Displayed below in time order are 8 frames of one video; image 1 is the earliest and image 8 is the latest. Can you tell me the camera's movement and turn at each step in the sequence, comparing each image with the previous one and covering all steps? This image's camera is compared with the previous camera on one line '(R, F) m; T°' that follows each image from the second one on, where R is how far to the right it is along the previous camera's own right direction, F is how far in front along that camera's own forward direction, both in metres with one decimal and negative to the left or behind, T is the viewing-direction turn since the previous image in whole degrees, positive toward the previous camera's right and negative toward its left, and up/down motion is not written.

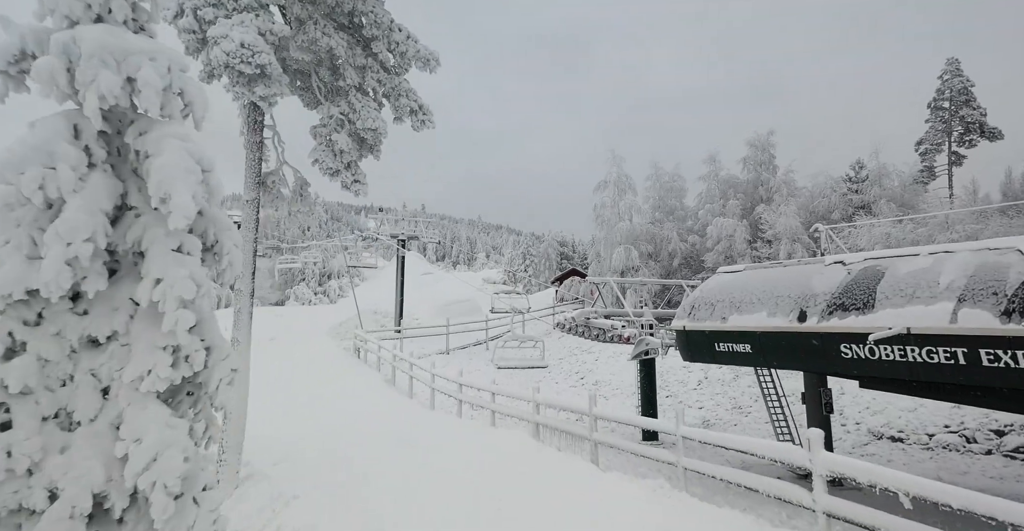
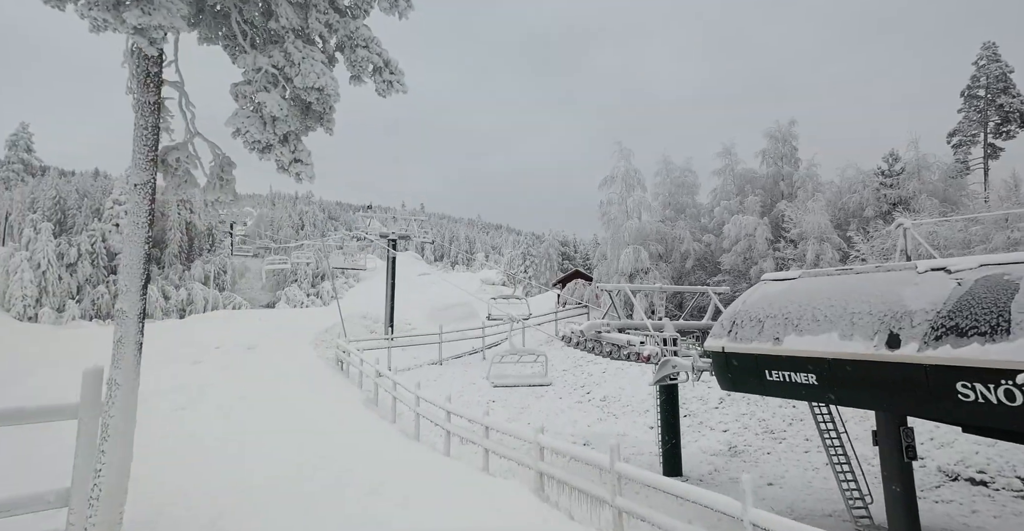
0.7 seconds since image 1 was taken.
(0.0, +2.2) m; 0°
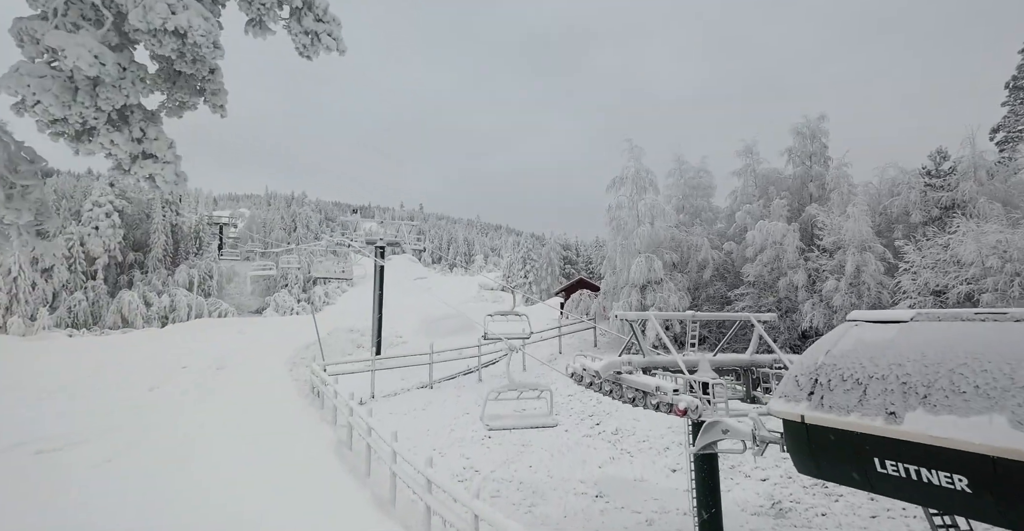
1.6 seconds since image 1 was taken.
(0.0, +2.5) m; 0°
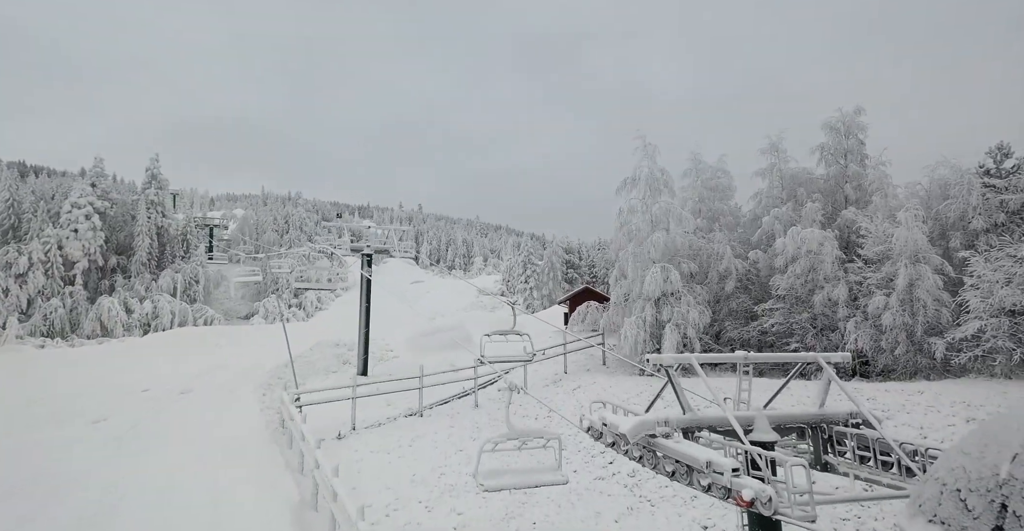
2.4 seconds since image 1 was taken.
(0.0, +2.4) m; 0°
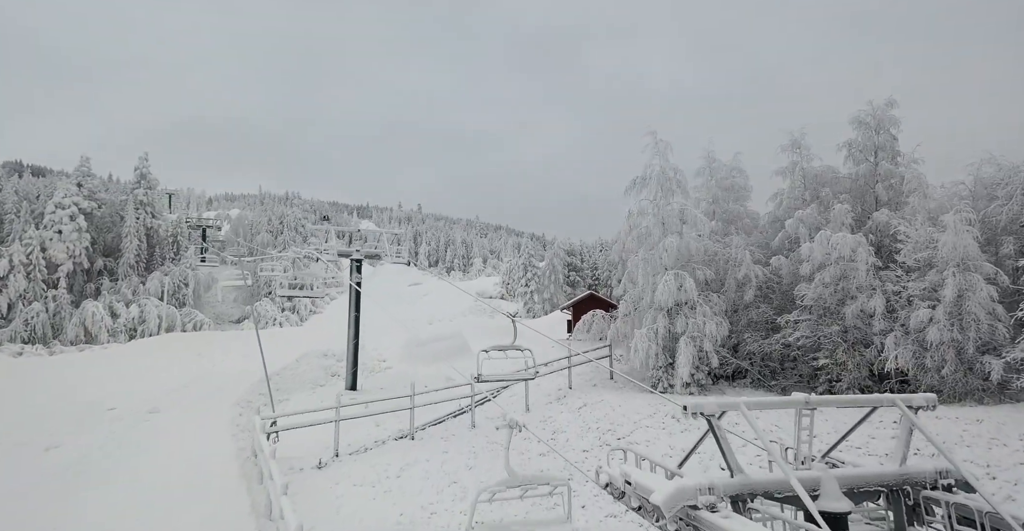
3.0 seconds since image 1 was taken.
(0.0, +1.7) m; 0°
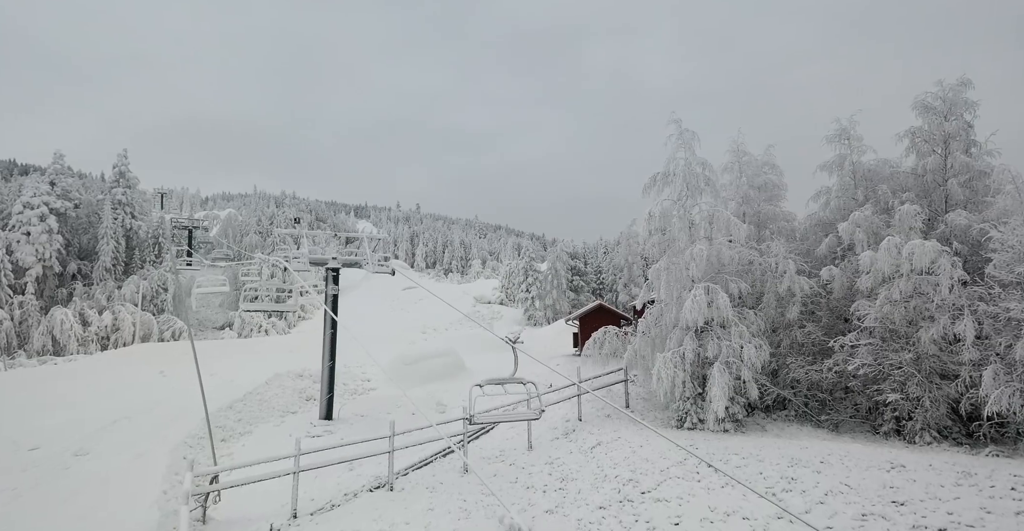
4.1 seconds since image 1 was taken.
(0.0, +3.1) m; 0°
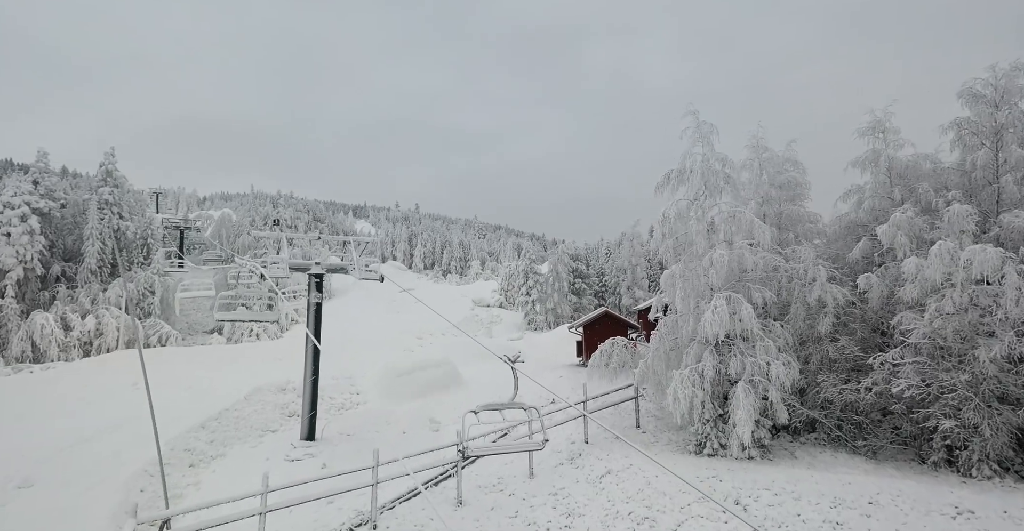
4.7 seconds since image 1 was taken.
(0.0, +1.7) m; 0°
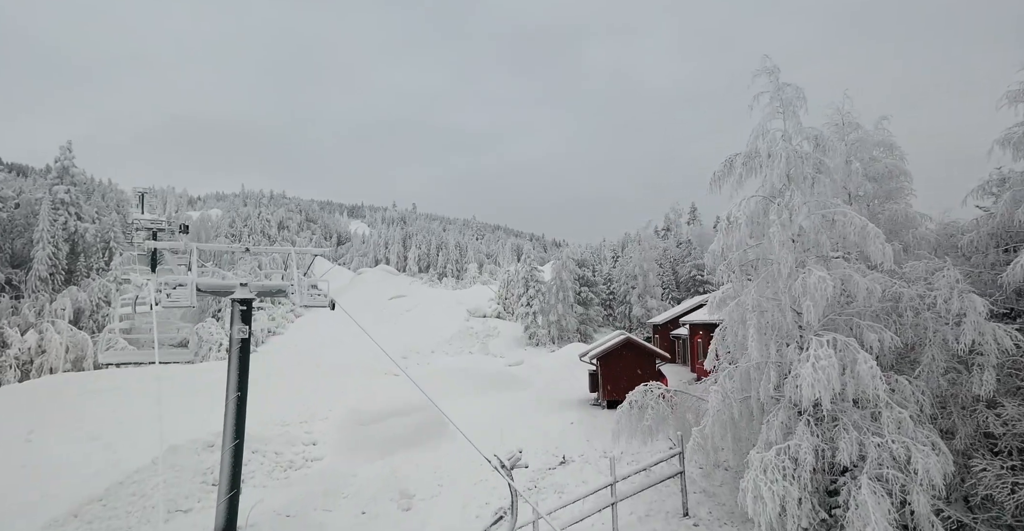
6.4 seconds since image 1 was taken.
(+0.1, +5.0) m; 0°
